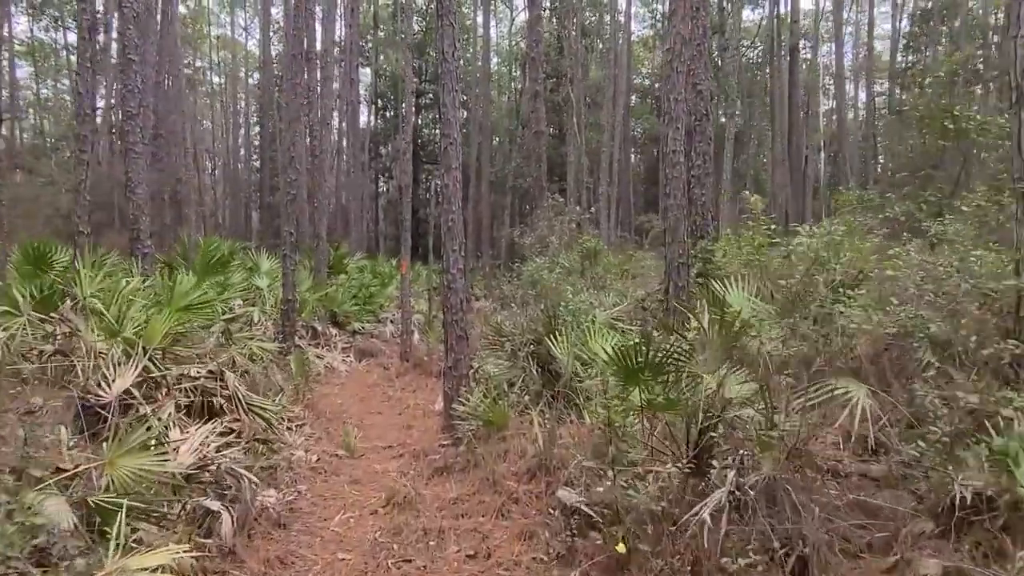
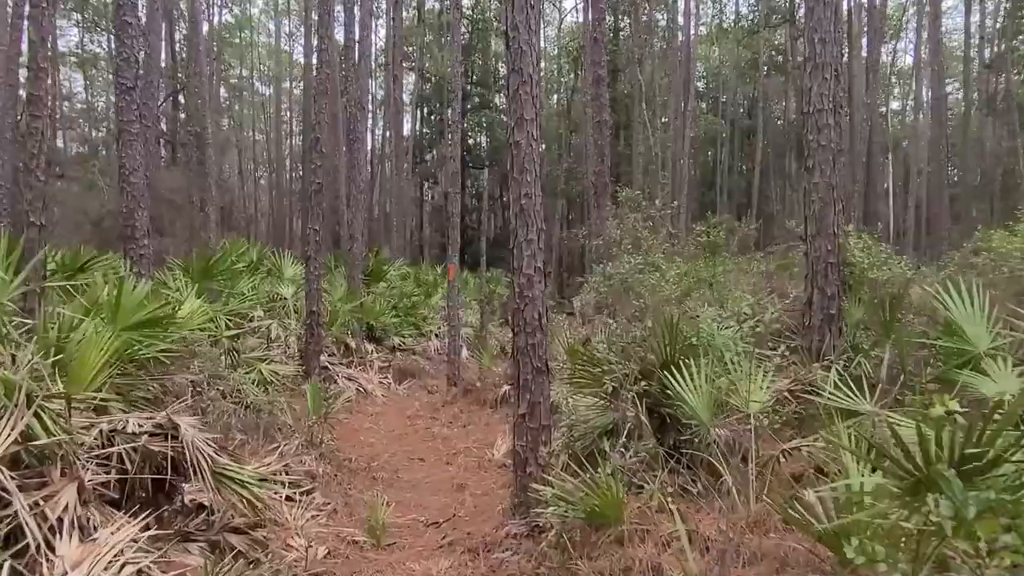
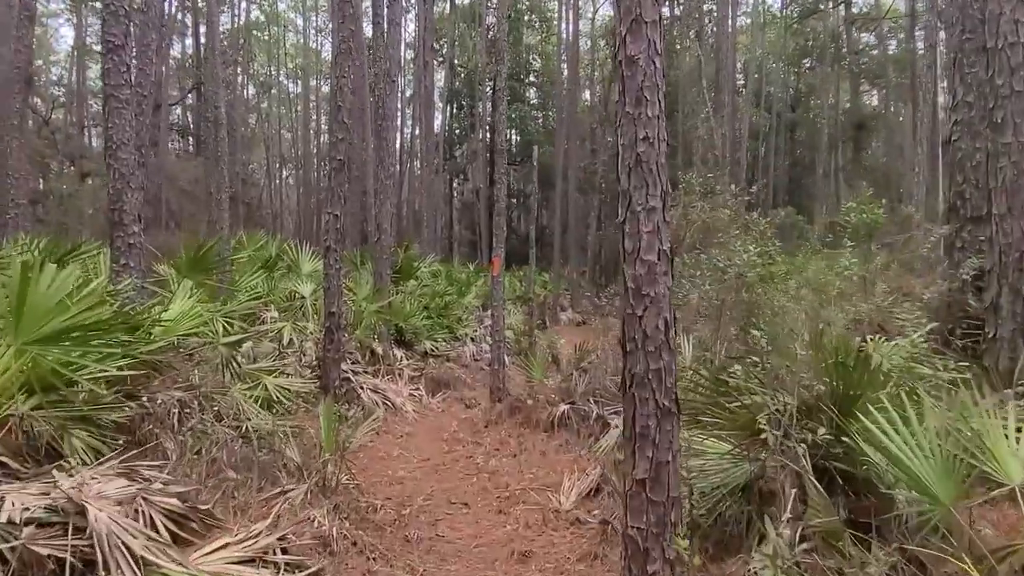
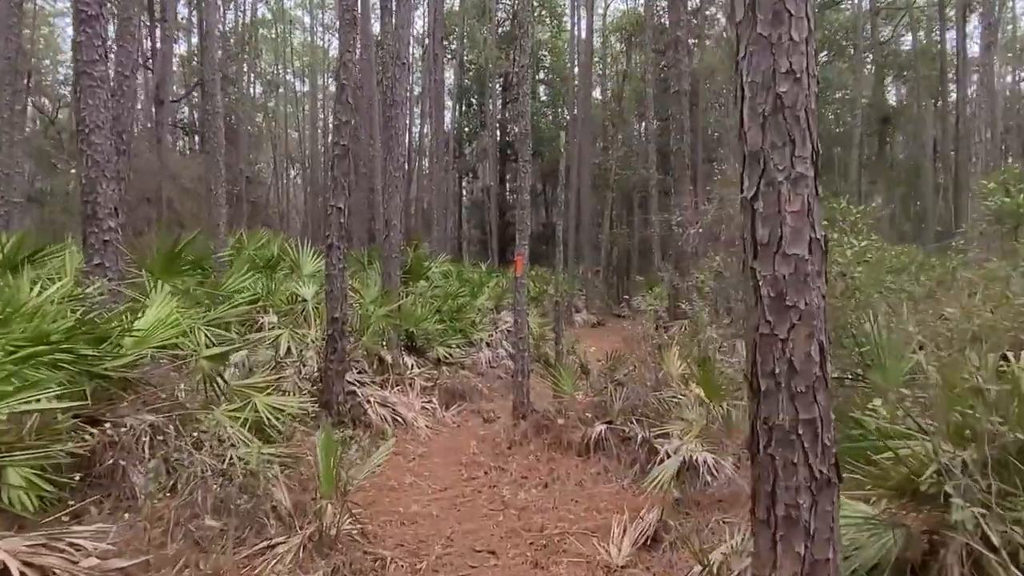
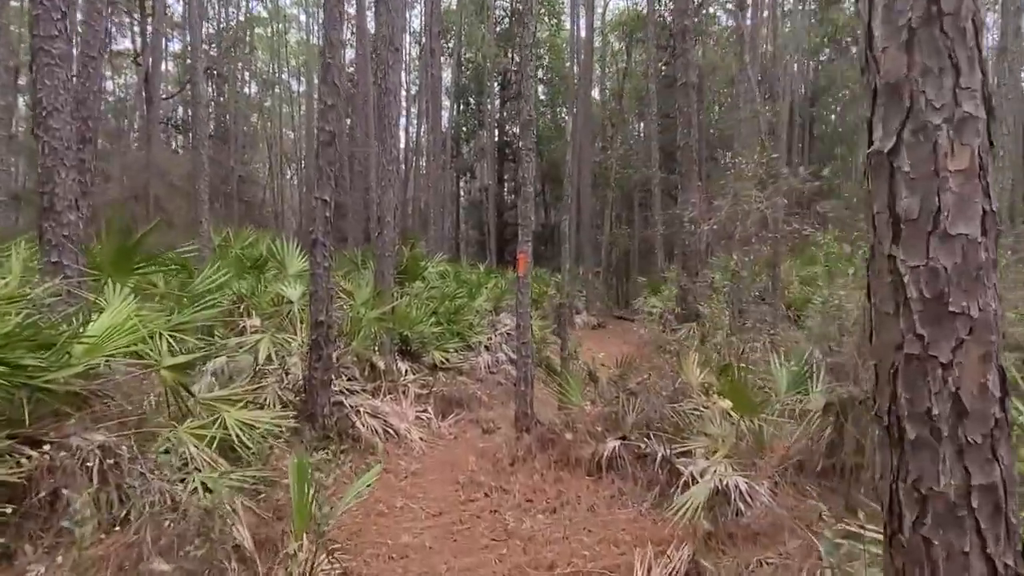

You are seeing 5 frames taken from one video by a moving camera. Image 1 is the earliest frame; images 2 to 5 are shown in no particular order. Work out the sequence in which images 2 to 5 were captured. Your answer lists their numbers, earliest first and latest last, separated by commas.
2, 3, 4, 5
